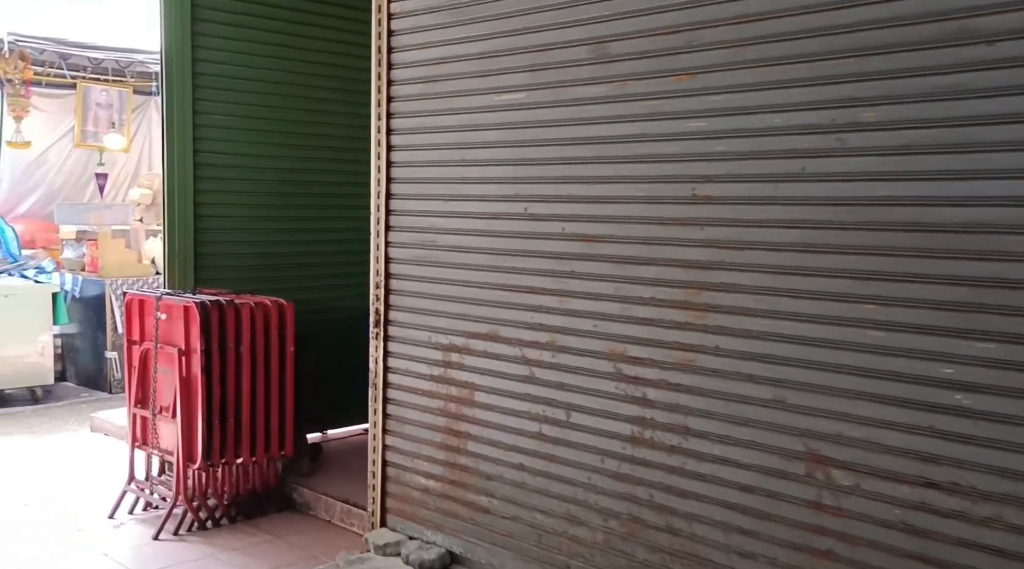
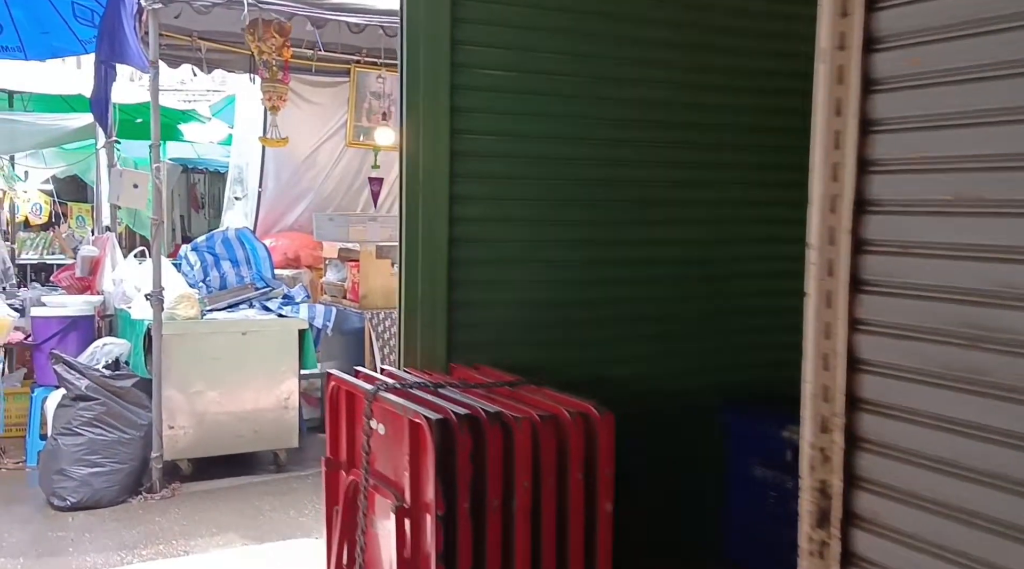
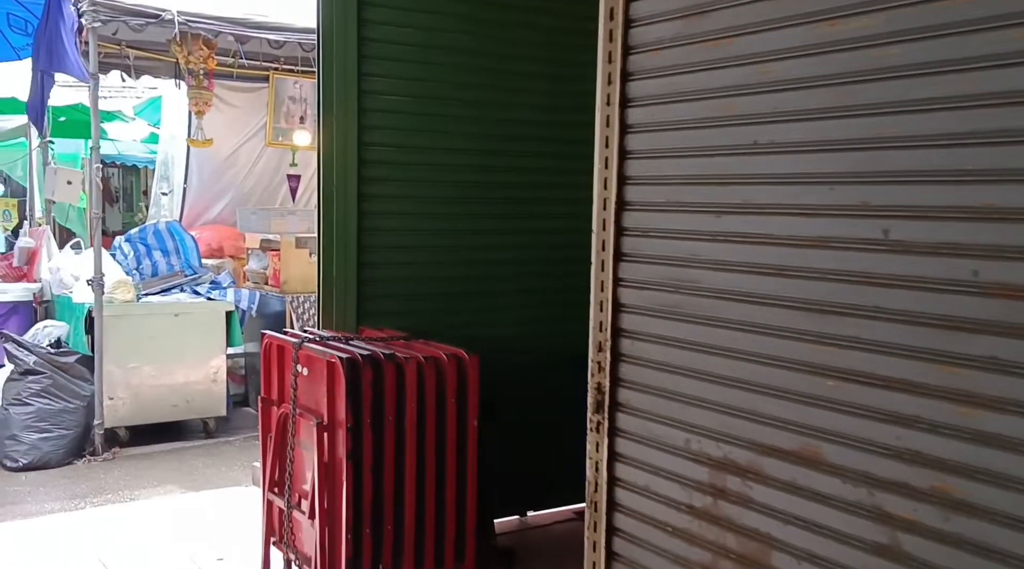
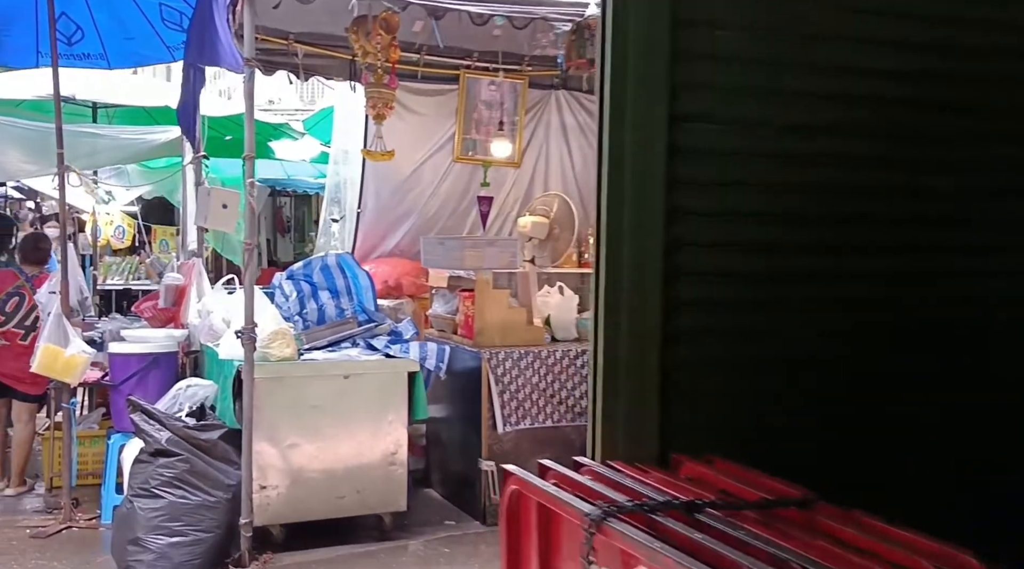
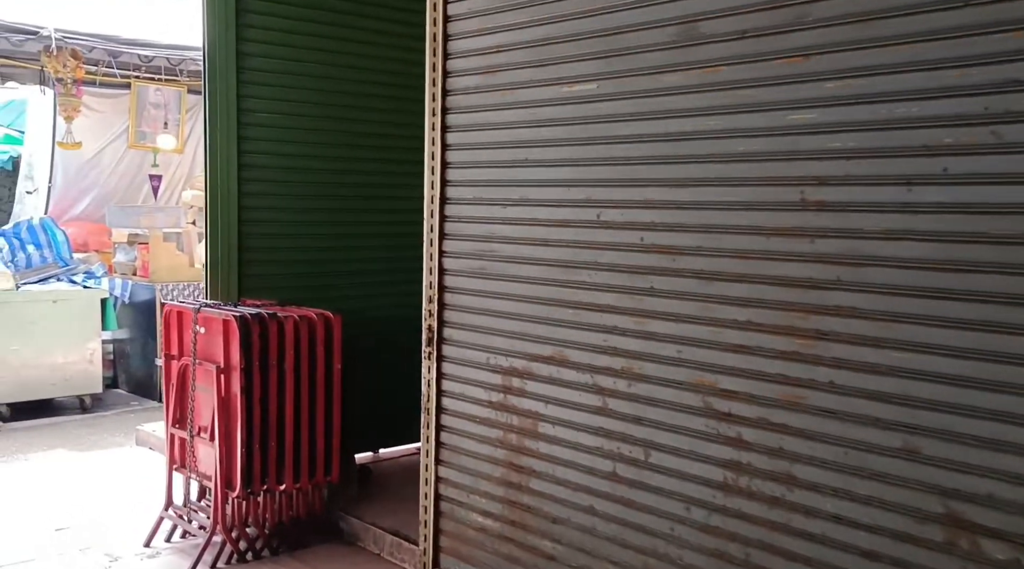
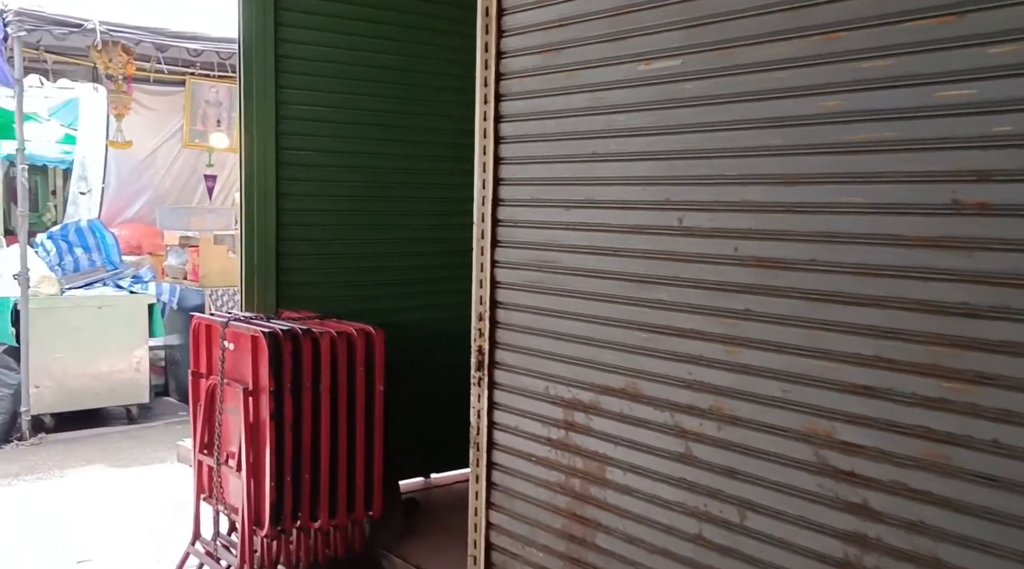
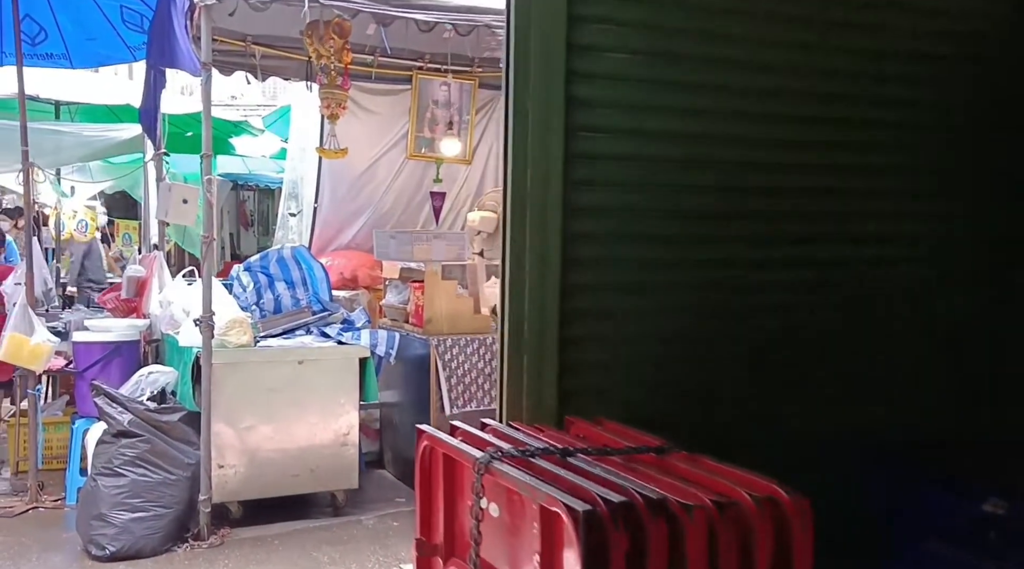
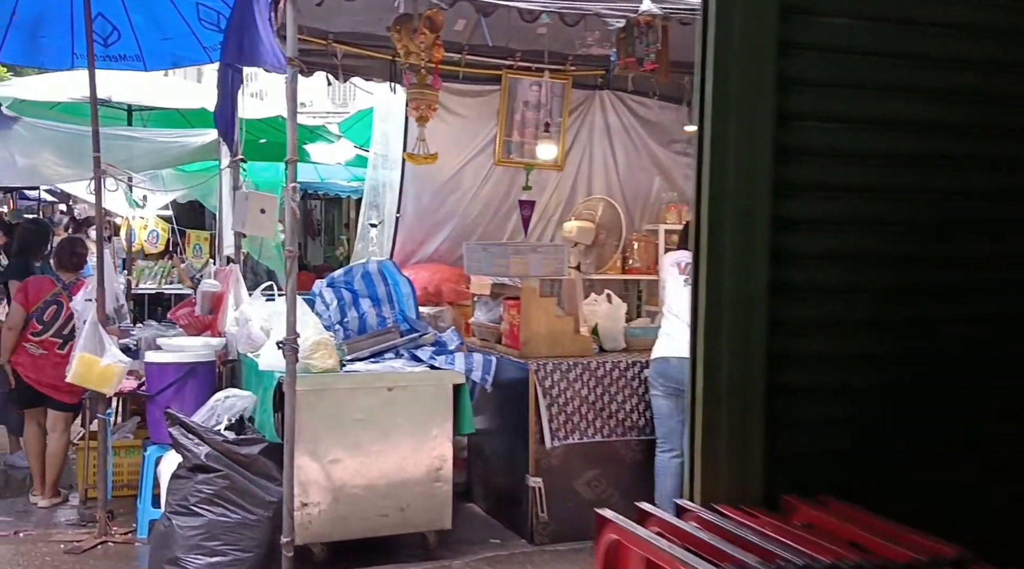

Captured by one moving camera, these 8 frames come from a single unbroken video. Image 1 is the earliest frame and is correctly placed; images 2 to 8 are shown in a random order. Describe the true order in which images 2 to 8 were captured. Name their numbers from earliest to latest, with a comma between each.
5, 6, 3, 2, 7, 4, 8
